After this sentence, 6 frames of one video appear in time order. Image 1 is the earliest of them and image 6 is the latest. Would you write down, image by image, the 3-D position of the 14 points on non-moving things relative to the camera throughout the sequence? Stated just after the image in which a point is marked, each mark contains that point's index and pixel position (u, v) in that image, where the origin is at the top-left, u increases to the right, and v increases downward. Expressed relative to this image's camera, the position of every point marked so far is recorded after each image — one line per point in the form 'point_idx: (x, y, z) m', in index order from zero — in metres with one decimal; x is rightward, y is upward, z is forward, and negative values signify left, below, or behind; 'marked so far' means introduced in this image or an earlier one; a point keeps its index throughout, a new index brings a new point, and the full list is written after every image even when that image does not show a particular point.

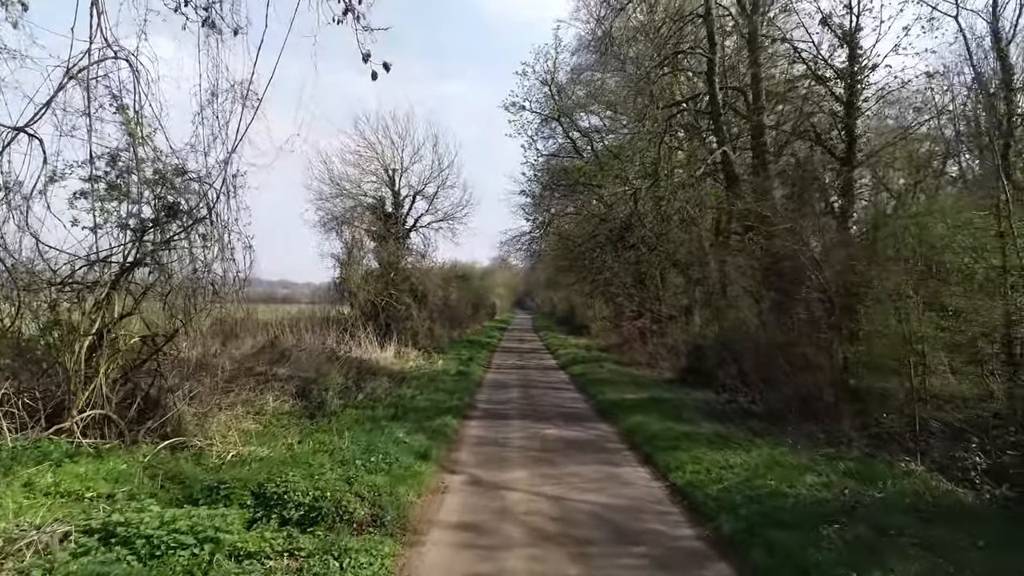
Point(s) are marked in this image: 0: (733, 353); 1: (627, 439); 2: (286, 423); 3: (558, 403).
0: (+5.2, -1.5, +16.8) m
1: (+1.7, -2.2, +10.6) m
2: (-3.3, -2.0, +10.4) m
3: (+0.9, -2.4, +14.8) m
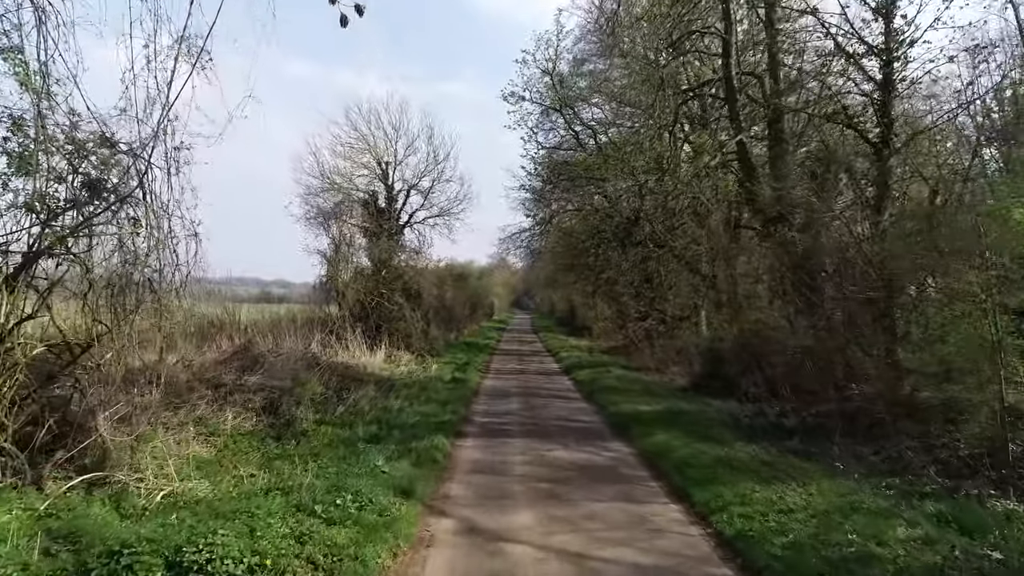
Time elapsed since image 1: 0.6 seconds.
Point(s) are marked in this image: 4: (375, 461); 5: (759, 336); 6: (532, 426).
0: (+5.2, -1.5, +15.2) m
1: (+1.7, -2.2, +9.0) m
2: (-3.3, -1.9, +8.8) m
3: (+0.9, -2.3, +13.2) m
4: (-1.5, -1.9, +8.0) m
5: (+5.1, -1.0, +14.8) m
6: (+0.3, -2.3, +12.1) m
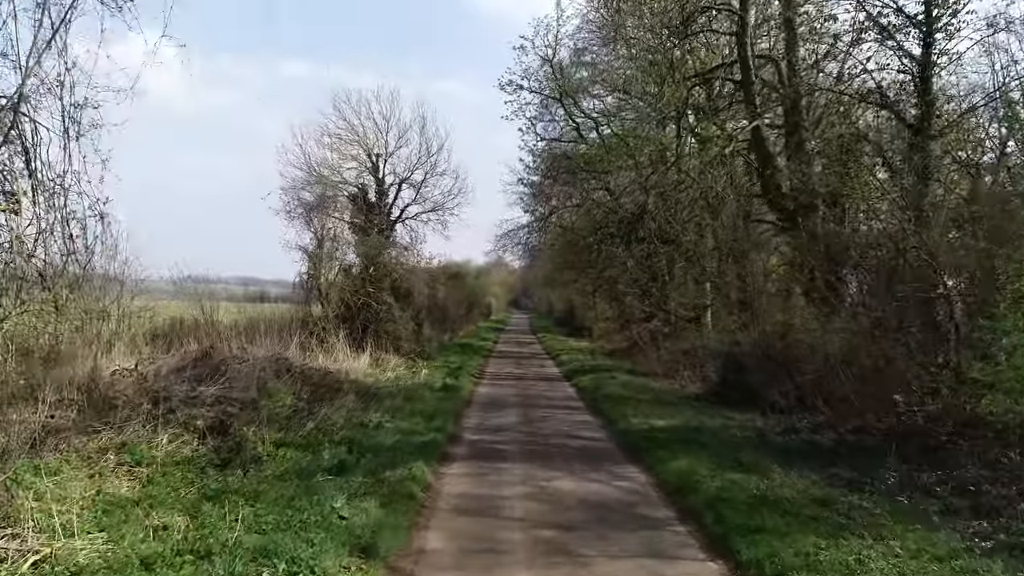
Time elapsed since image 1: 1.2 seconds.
0: (+5.2, -1.5, +13.5) m
1: (+1.7, -2.2, +7.4) m
2: (-3.3, -1.9, +7.1) m
3: (+0.9, -2.3, +11.6) m
4: (-1.6, -1.9, +6.4) m
5: (+5.0, -1.0, +13.2) m
6: (+0.3, -2.3, +10.5) m
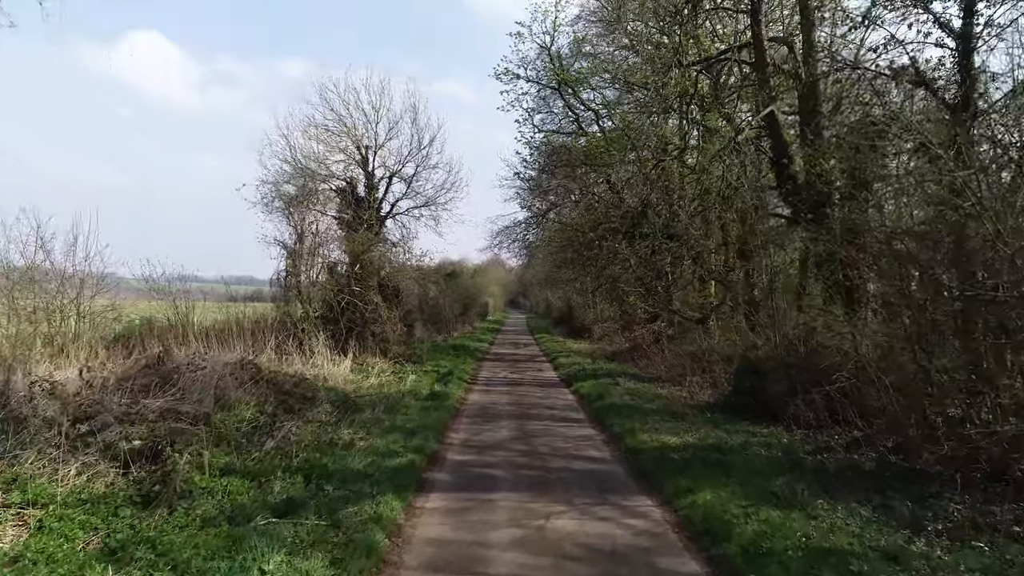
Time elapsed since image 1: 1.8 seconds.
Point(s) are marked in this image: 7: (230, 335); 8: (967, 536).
0: (+5.0, -1.4, +12.1) m
1: (+1.6, -2.1, +5.9) m
2: (-3.4, -1.9, +5.6) m
3: (+0.8, -2.3, +10.1) m
4: (-1.7, -1.8, +4.9) m
5: (+4.9, -0.9, +11.8) m
6: (+0.2, -2.2, +9.0) m
7: (-7.0, -1.2, +18.0) m
8: (+4.1, -2.2, +6.5) m
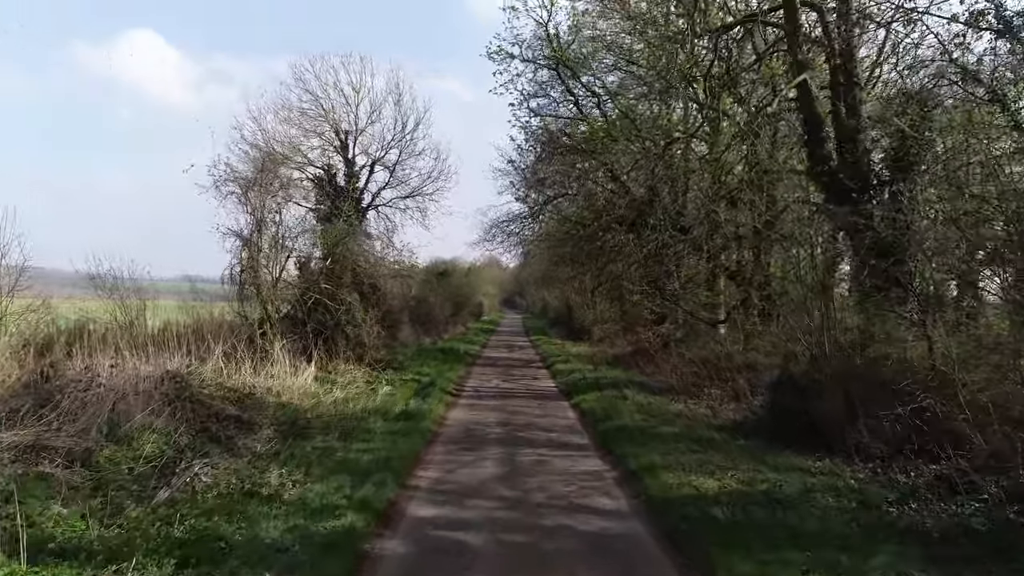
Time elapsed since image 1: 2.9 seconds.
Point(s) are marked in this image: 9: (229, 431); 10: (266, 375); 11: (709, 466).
0: (+4.9, -1.4, +9.6) m
1: (+1.4, -2.1, +3.4) m
2: (-3.6, -1.8, +3.1) m
3: (+0.6, -2.2, +7.6) m
4: (-1.8, -1.8, +2.4) m
5: (+4.7, -0.9, +9.3) m
6: (0.0, -2.2, +6.5) m
7: (-7.2, -1.1, +15.5) m
8: (+3.9, -2.2, +4.0) m
9: (-3.7, -1.9, +9.5) m
10: (-4.8, -1.7, +14.0) m
11: (+2.3, -2.1, +8.5) m
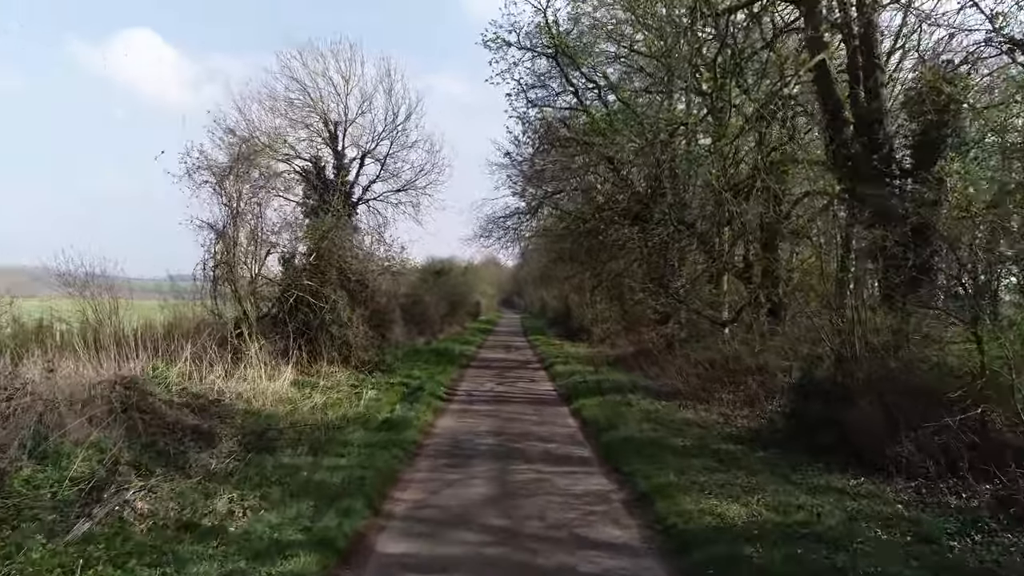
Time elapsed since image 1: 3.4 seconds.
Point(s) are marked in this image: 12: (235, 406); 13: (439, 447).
0: (+4.8, -1.3, +8.5) m
1: (+1.3, -2.0, +2.3) m
2: (-3.6, -1.7, +2.0) m
3: (+0.5, -2.1, +6.5) m
4: (-1.9, -1.7, +1.3) m
5: (+4.6, -0.8, +8.2) m
6: (-0.1, -2.1, +5.4) m
7: (-7.3, -1.0, +14.4) m
8: (+3.9, -2.1, +2.9) m
9: (-3.8, -1.8, +8.4) m
10: (-4.9, -1.6, +12.9) m
11: (+2.2, -2.0, +7.4) m
12: (-4.3, -1.8, +11.2) m
13: (-1.0, -2.2, +10.0) m
